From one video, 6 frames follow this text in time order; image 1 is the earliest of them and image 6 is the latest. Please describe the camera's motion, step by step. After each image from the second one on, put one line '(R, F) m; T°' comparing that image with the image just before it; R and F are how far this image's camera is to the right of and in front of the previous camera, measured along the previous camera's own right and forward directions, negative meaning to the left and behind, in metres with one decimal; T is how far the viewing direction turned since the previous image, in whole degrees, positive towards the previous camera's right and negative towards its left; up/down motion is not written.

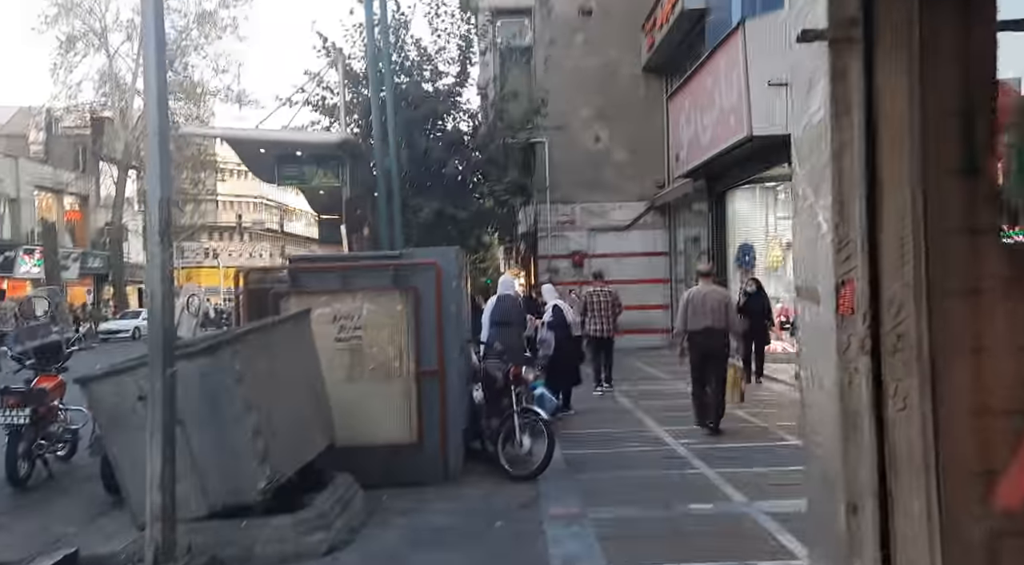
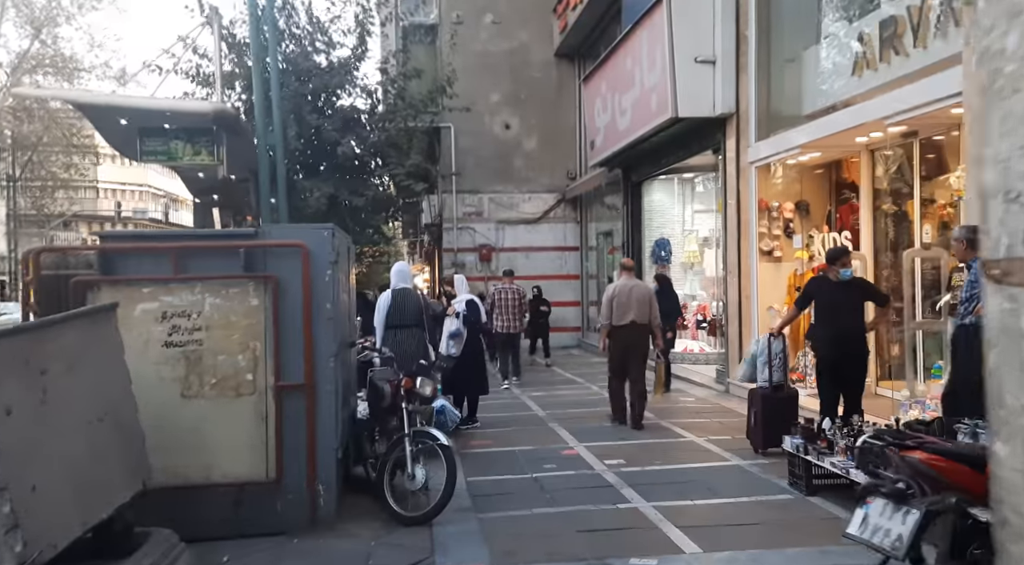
(+0.1, +1.6) m; +5°
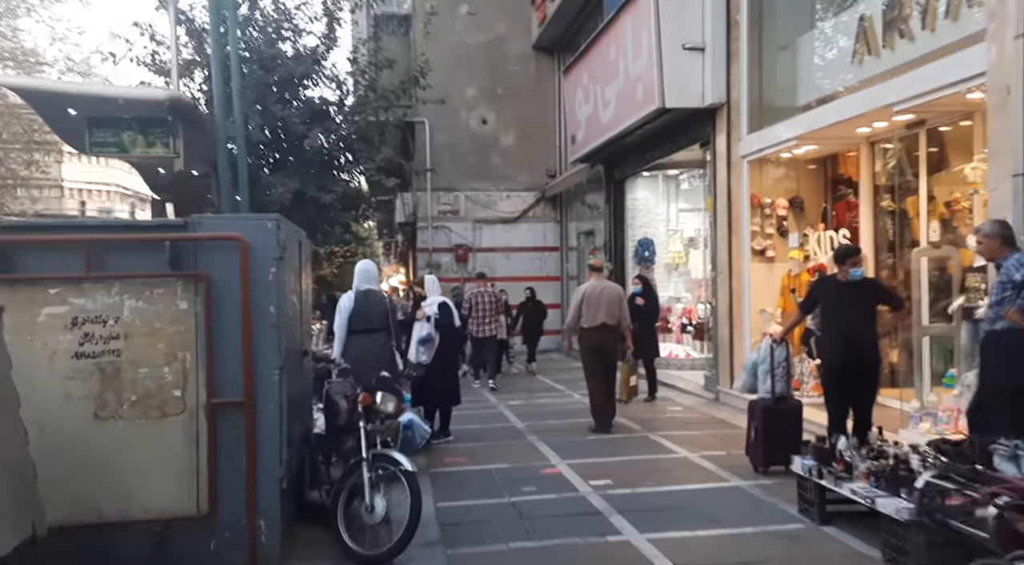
(0.0, +0.8) m; +1°
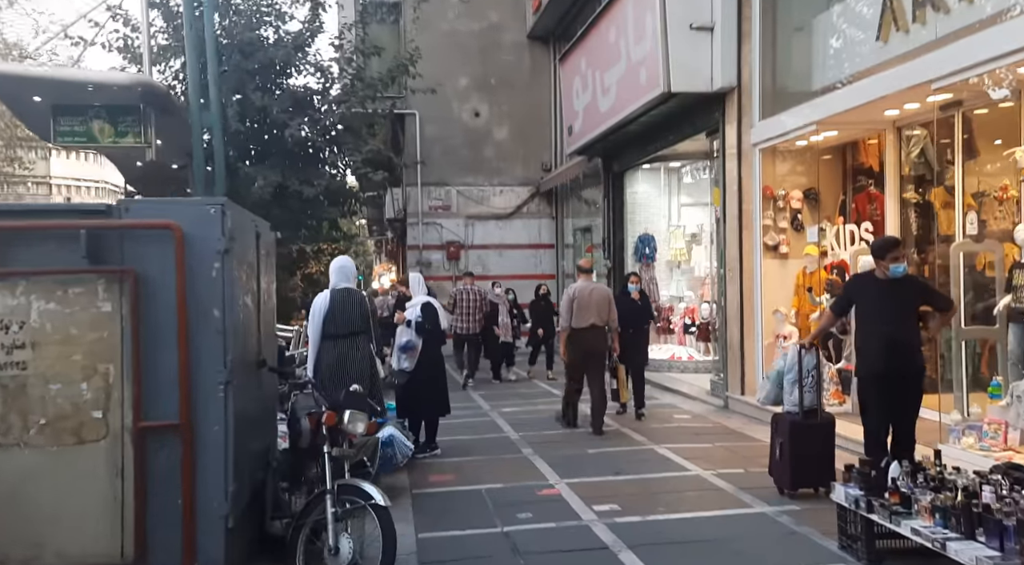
(0.0, +0.9) m; 0°
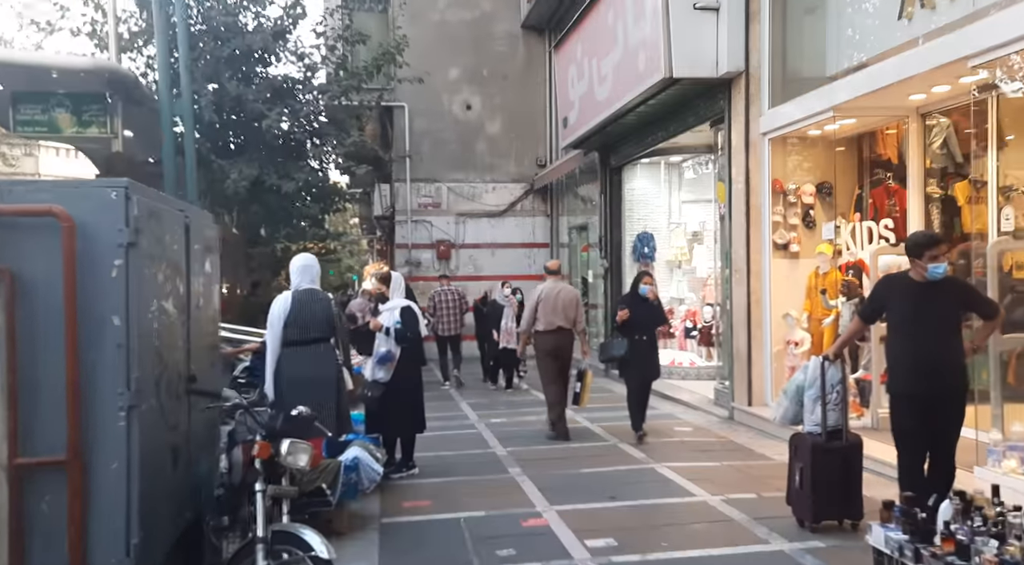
(+0.1, +0.8) m; 0°
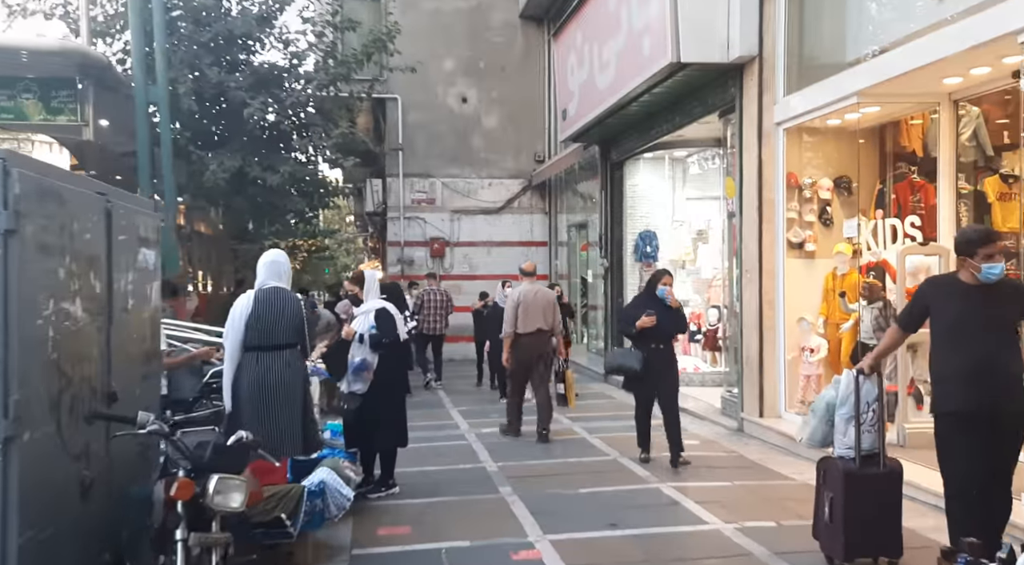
(0.0, +0.7) m; 0°
